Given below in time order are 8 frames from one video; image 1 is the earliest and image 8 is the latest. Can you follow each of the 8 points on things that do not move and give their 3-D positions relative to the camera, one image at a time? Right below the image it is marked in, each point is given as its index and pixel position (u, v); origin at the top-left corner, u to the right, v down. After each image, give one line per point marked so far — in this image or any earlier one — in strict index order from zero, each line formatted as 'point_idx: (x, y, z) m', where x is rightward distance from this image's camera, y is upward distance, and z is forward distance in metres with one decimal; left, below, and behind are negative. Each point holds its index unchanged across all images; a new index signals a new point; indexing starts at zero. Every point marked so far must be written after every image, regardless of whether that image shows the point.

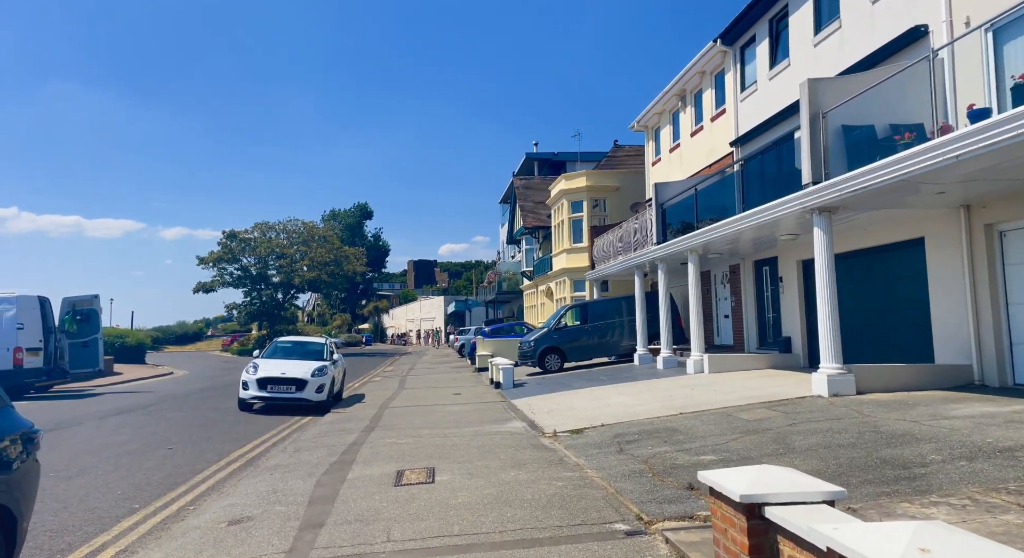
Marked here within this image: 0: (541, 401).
0: (+0.6, -2.4, +12.7) m
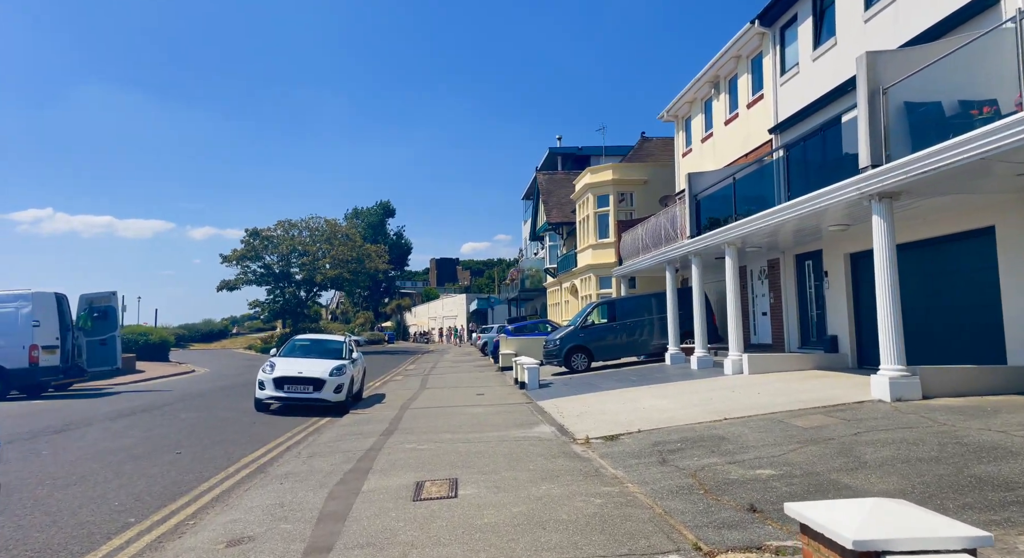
0: (+1.1, -2.3, +12.0) m
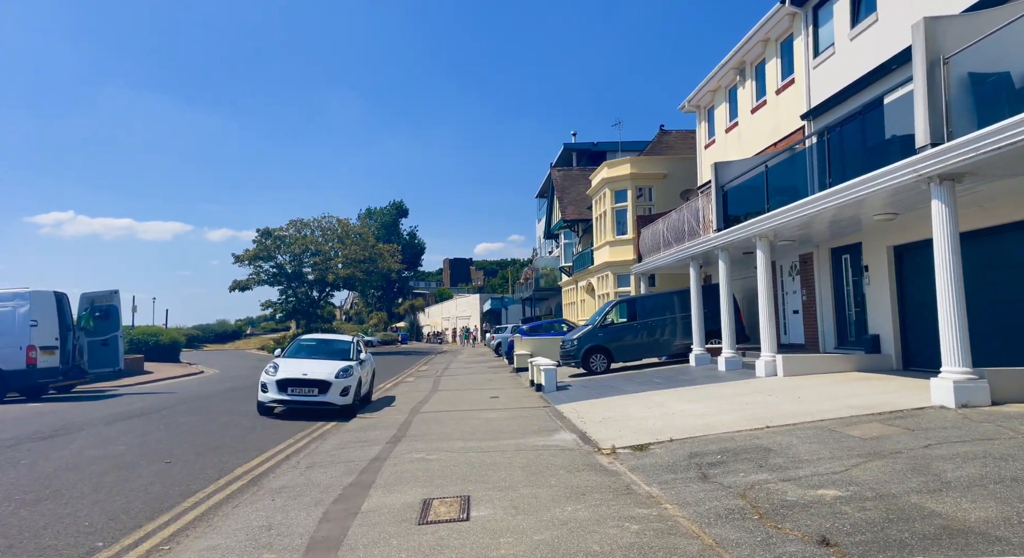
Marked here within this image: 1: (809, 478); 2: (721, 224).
0: (+1.4, -2.3, +11.2) m
1: (+2.4, -1.6, +5.3) m
2: (+4.9, +1.3, +14.8) m
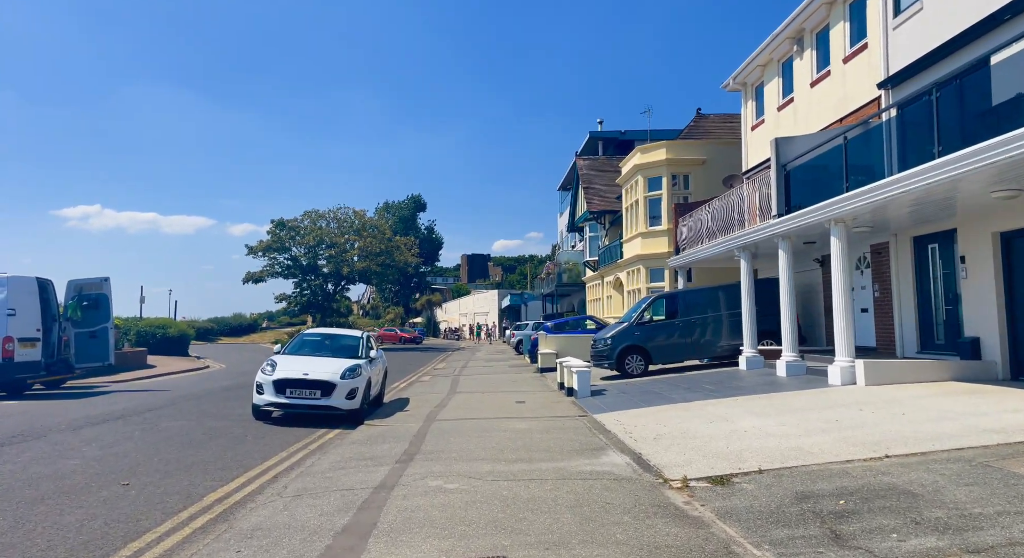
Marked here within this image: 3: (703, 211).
0: (+1.9, -2.1, +9.5) m
1: (+2.8, -1.5, +3.6) m
2: (+5.5, +1.4, +13.0) m
3: (+5.7, +2.0, +18.8) m
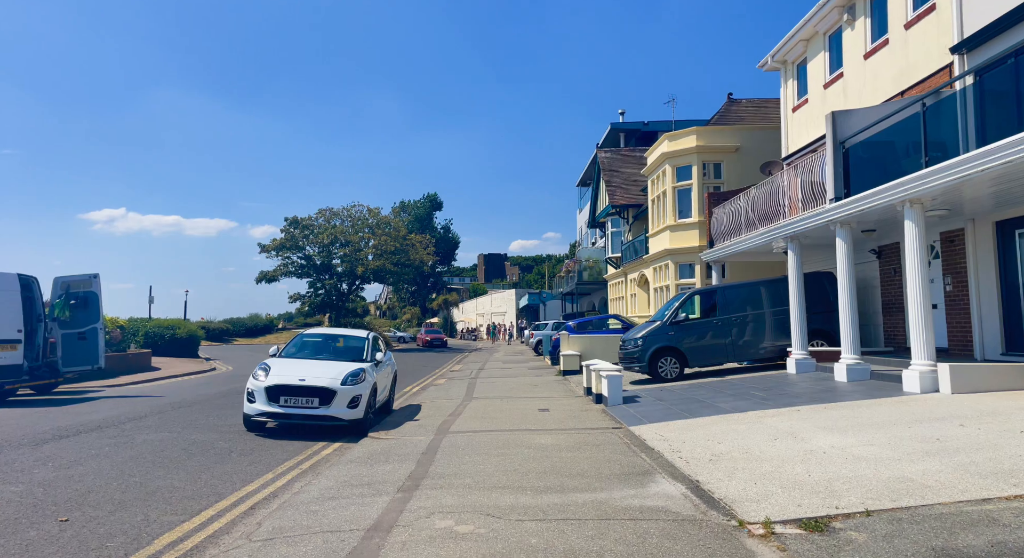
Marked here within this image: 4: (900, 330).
0: (+2.2, -2.0, +8.2) m
1: (+2.9, -1.4, +2.2) m
2: (+5.9, +1.6, +11.5) m
3: (+6.2, +2.1, +17.3) m
4: (+7.7, -1.0, +12.7) m
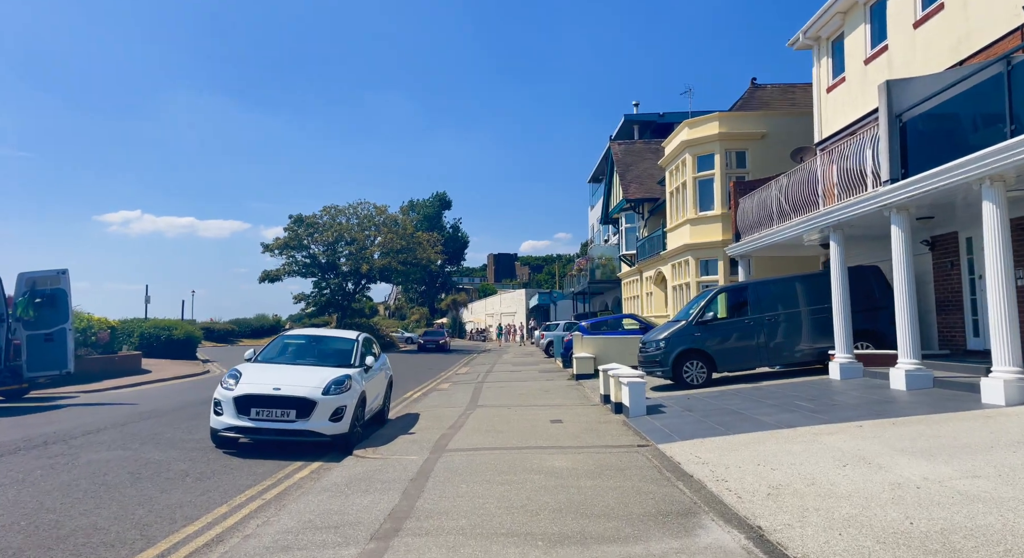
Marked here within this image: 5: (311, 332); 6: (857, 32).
0: (+2.3, -1.9, +6.8) m
1: (+2.9, -1.3, +0.8) m
2: (+6.0, +1.7, +10.1) m
3: (+6.4, +2.2, +15.9) m
4: (+7.8, -0.9, +11.2) m
5: (-3.2, -0.8, +10.1) m
6: (+7.6, +5.5, +14.2) m
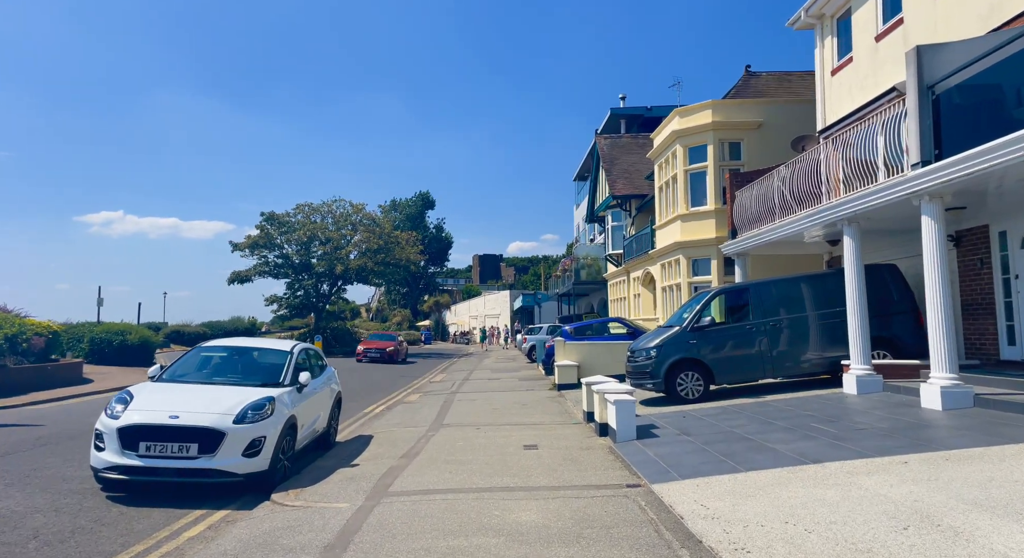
0: (+1.9, -1.9, +5.3) m
1: (+2.6, -1.3, -0.7) m
2: (+5.6, +1.7, +8.7) m
3: (+5.8, +2.2, +14.5) m
4: (+7.4, -0.9, +9.8) m
5: (-3.6, -0.8, +8.4) m
6: (+7.0, +5.5, +12.8) m
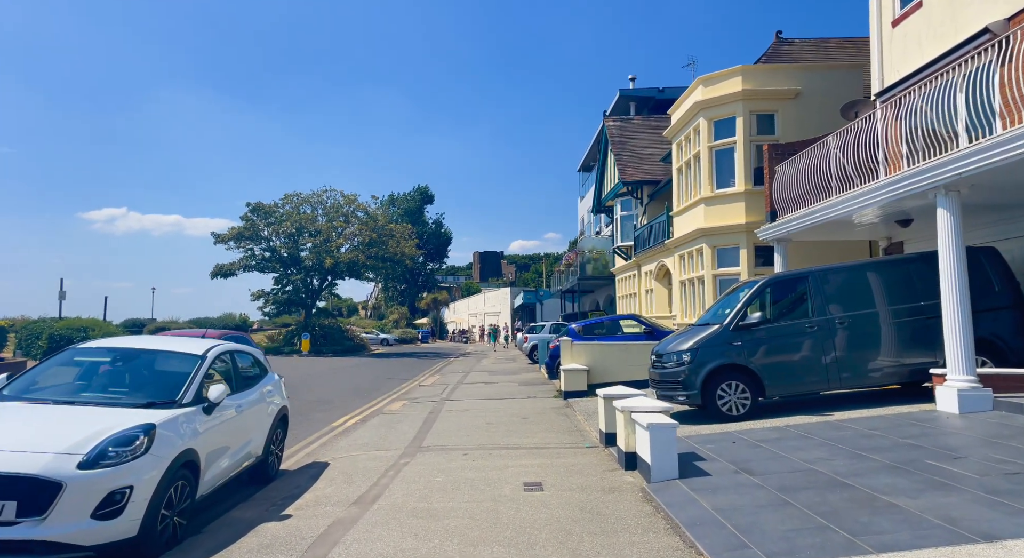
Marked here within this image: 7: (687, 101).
0: (+1.8, -1.7, +3.1) m
1: (+2.6, -1.1, -2.9) m
2: (+5.6, +1.8, +6.4) m
3: (+5.8, +2.4, +12.2) m
4: (+7.3, -0.7, +7.6) m
5: (-3.7, -0.6, +6.2) m
6: (+7.0, +5.6, +10.5) m
7: (+4.6, +4.7, +16.9) m
